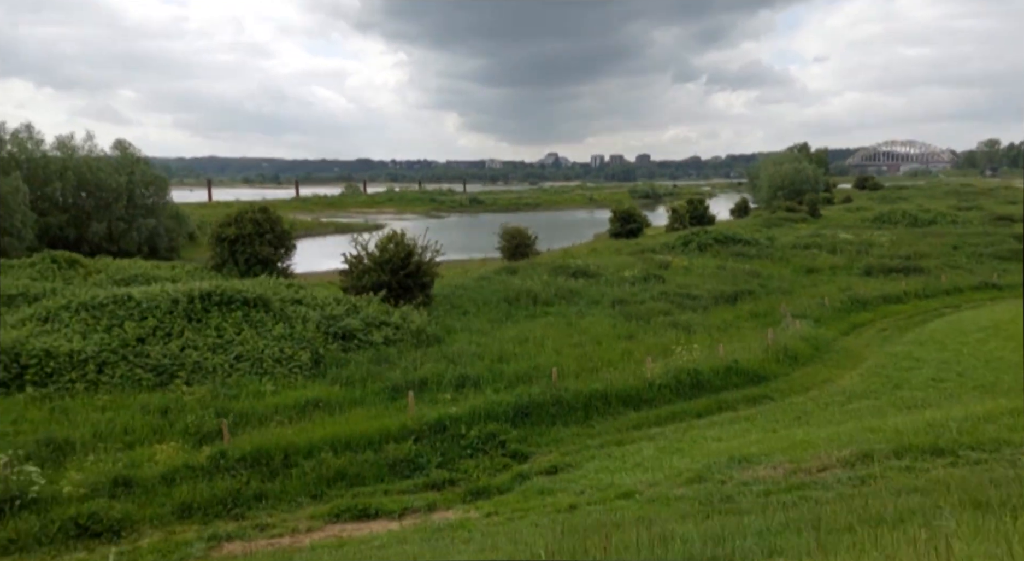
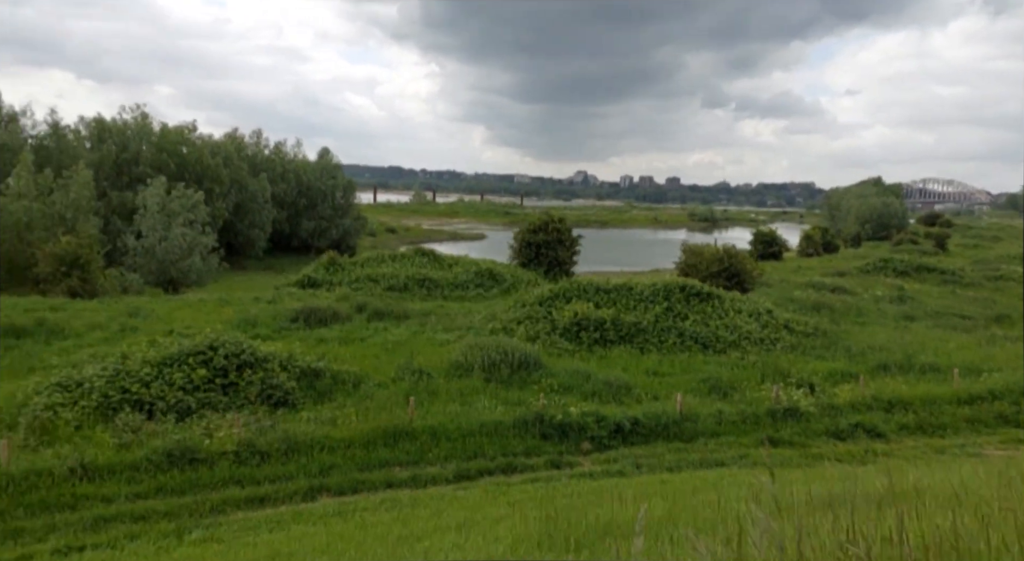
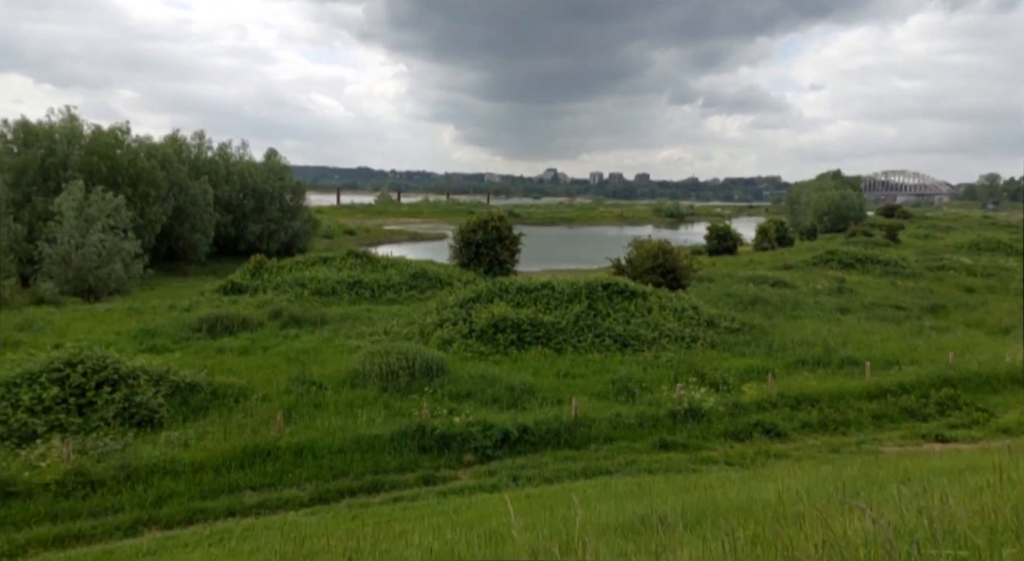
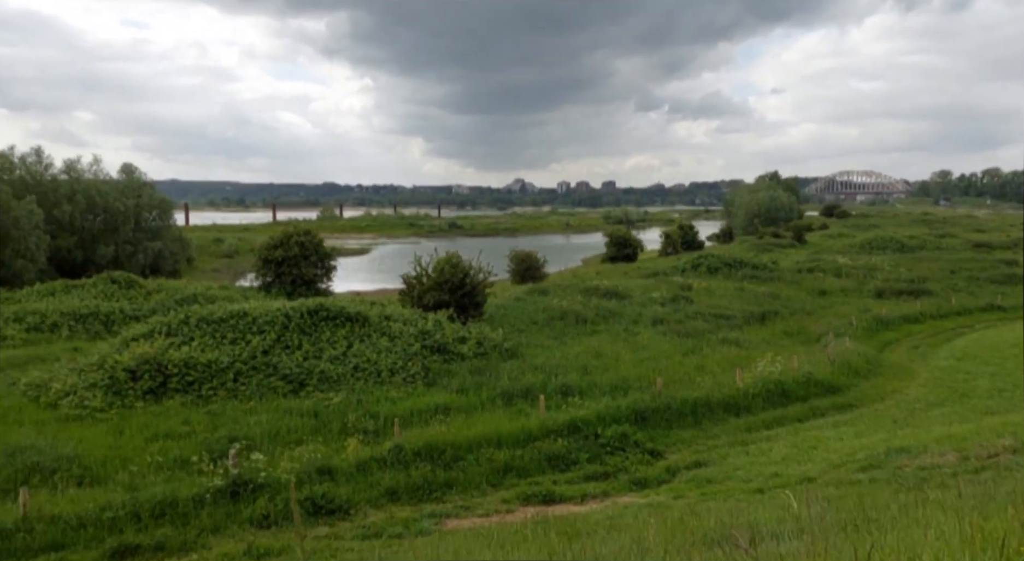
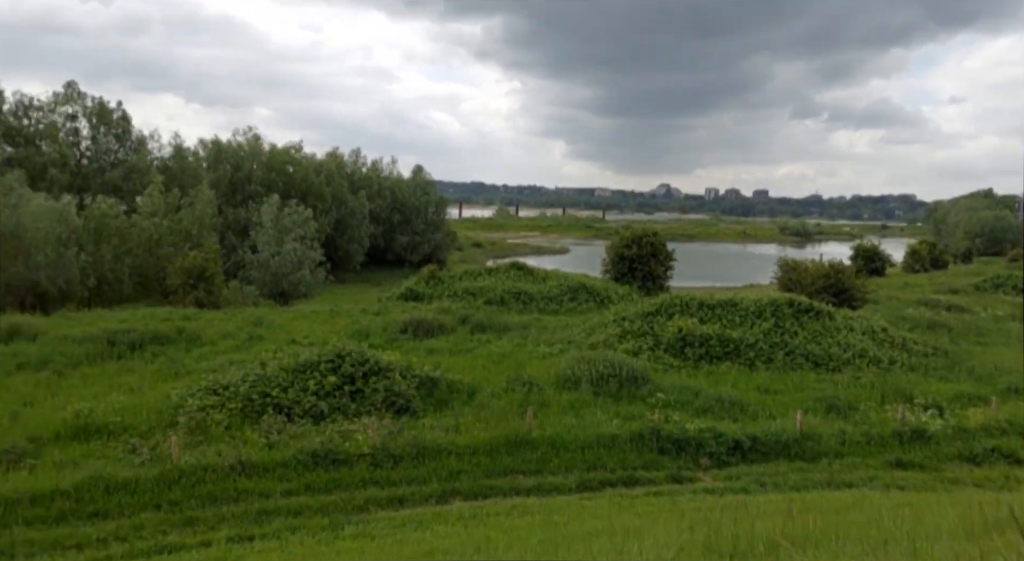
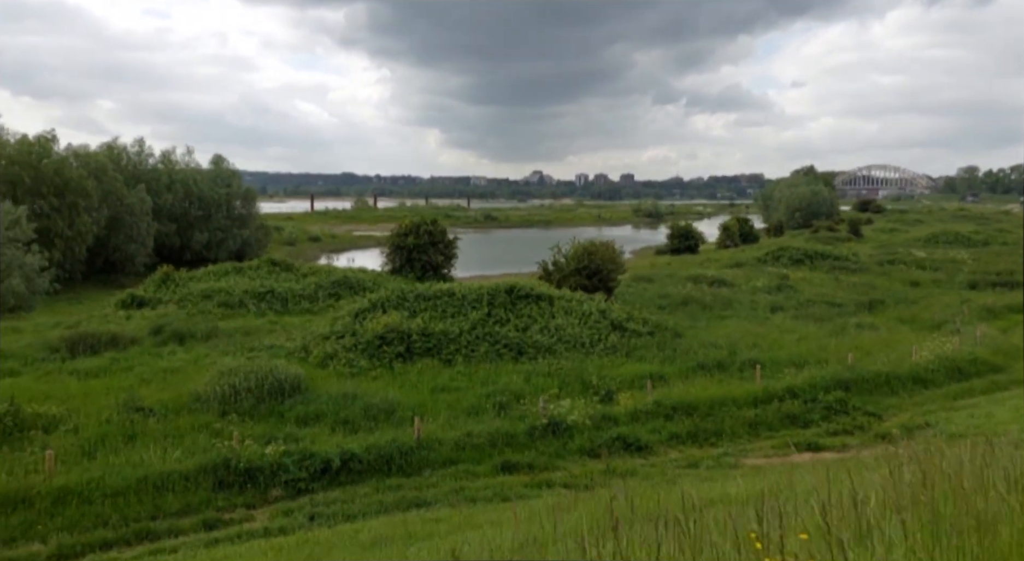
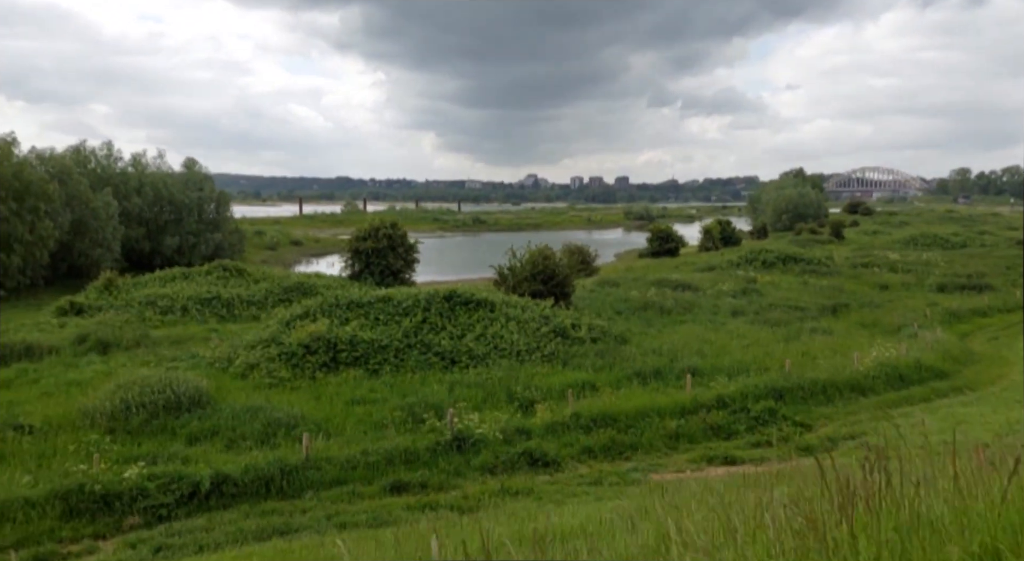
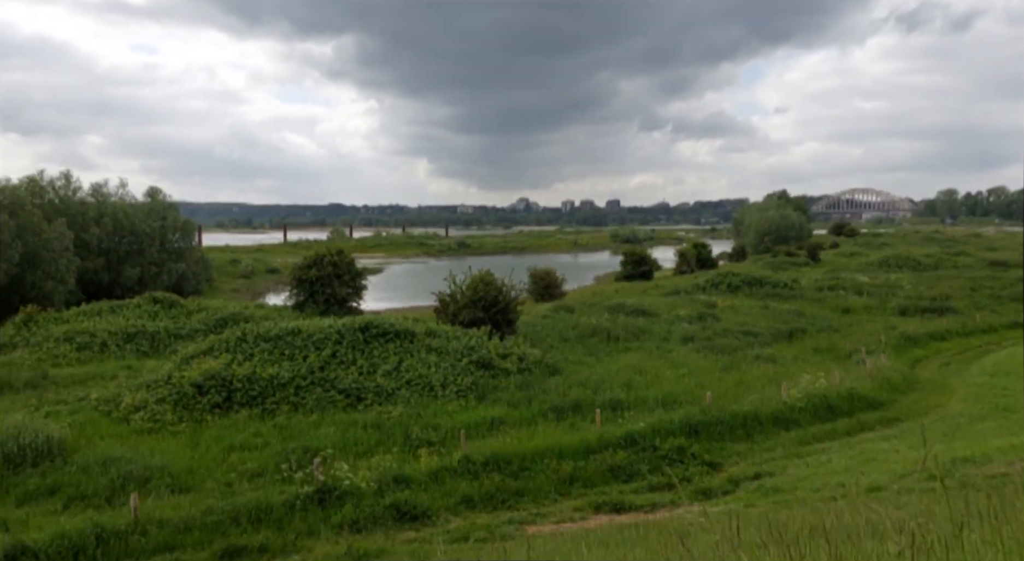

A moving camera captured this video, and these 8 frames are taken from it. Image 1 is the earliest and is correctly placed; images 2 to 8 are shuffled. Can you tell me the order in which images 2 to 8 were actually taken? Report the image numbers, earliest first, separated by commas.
4, 8, 7, 6, 3, 2, 5
